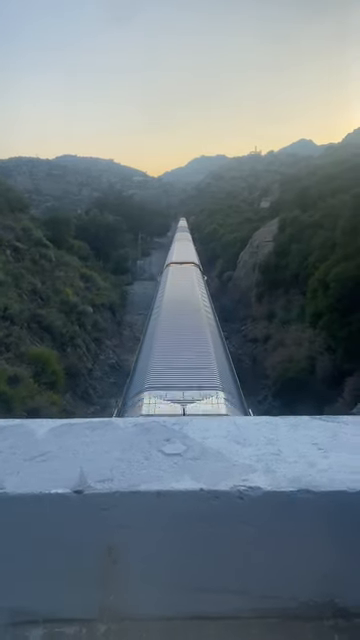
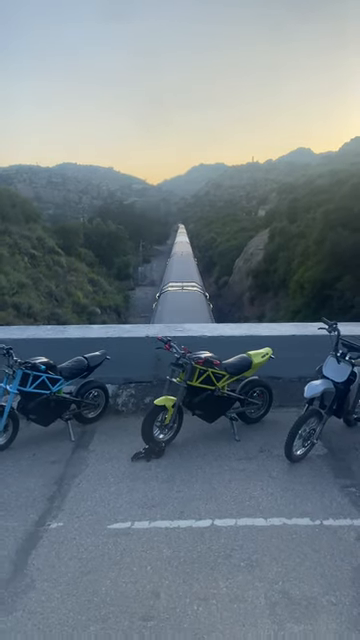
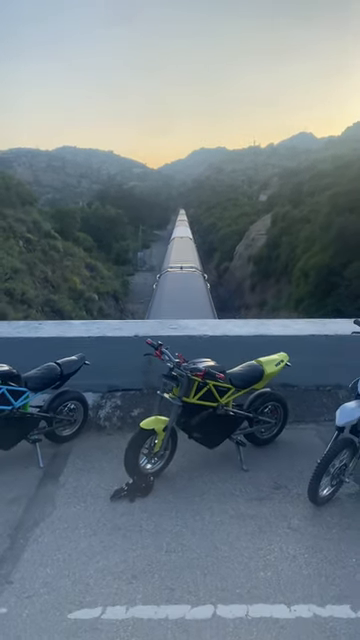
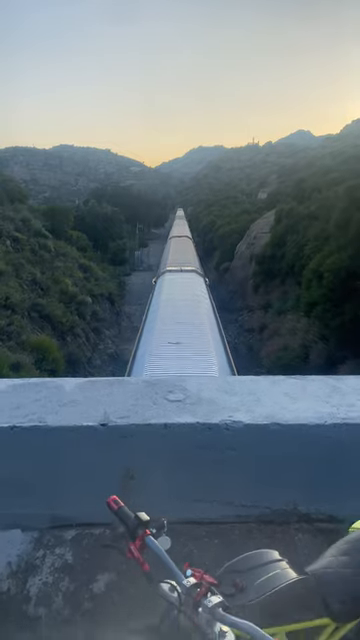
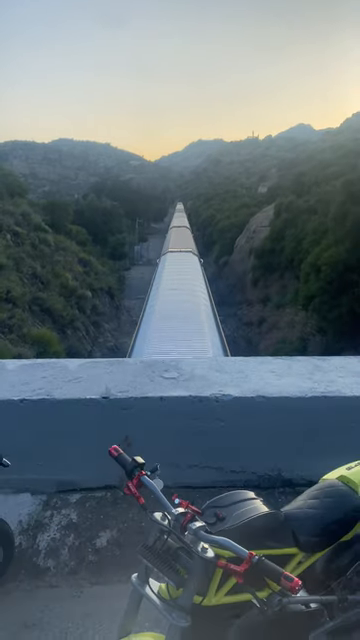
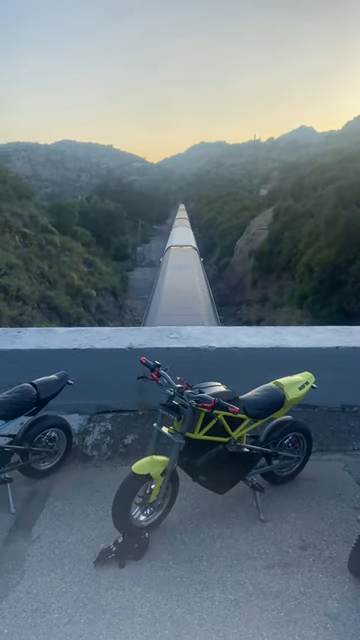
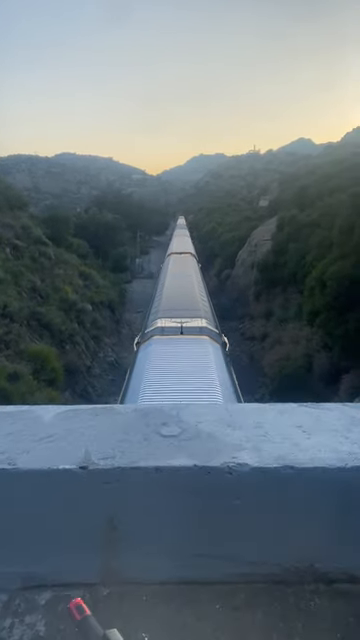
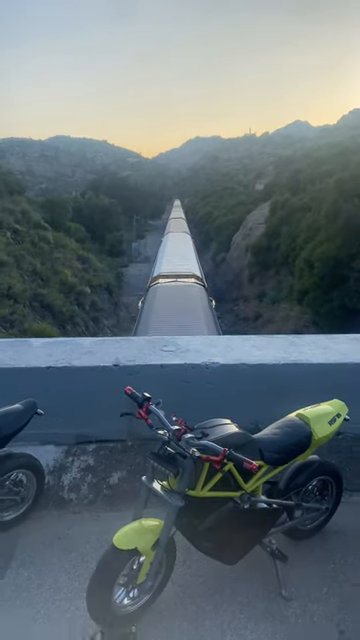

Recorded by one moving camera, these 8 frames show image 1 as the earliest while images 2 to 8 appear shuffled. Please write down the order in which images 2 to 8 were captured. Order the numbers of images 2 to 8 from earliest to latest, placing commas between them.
7, 4, 5, 8, 6, 3, 2
